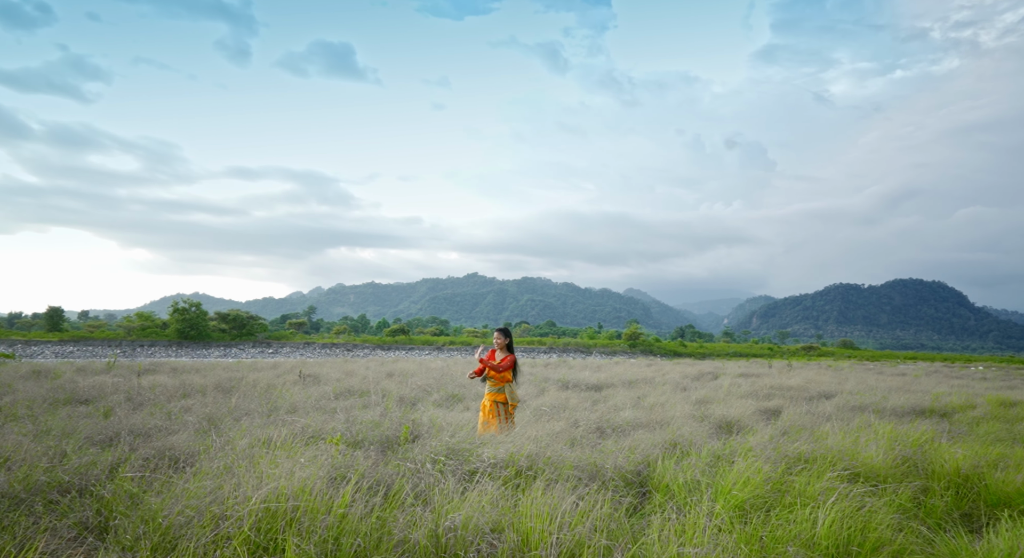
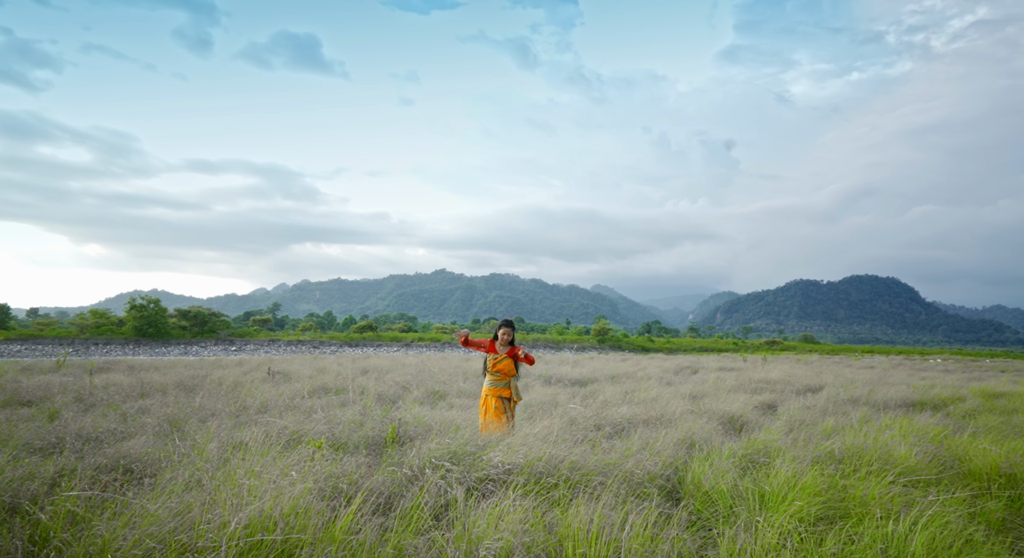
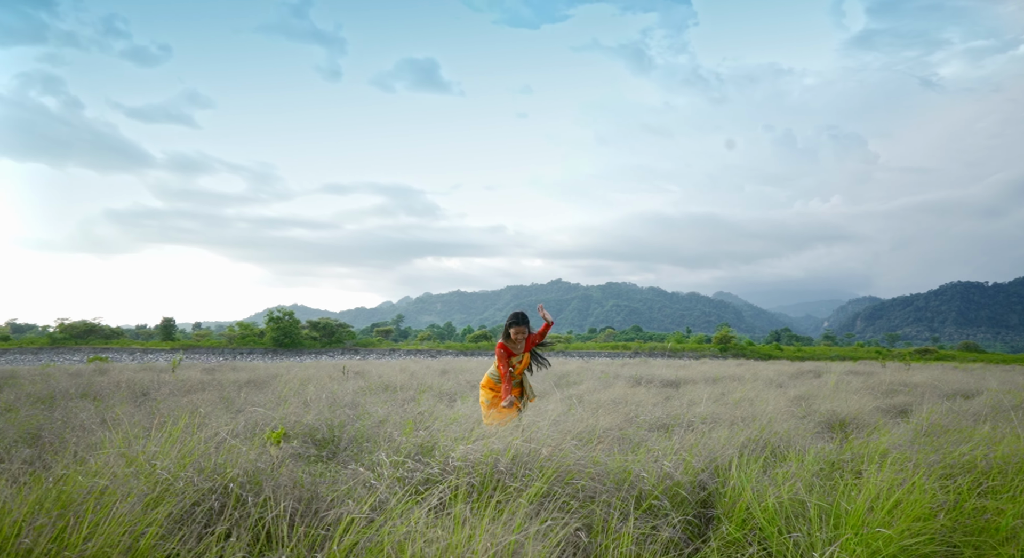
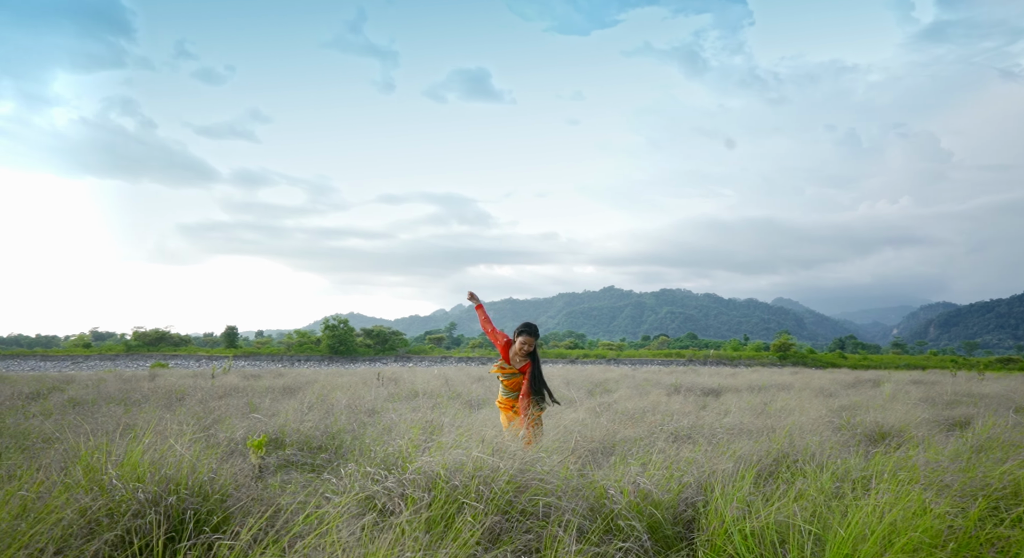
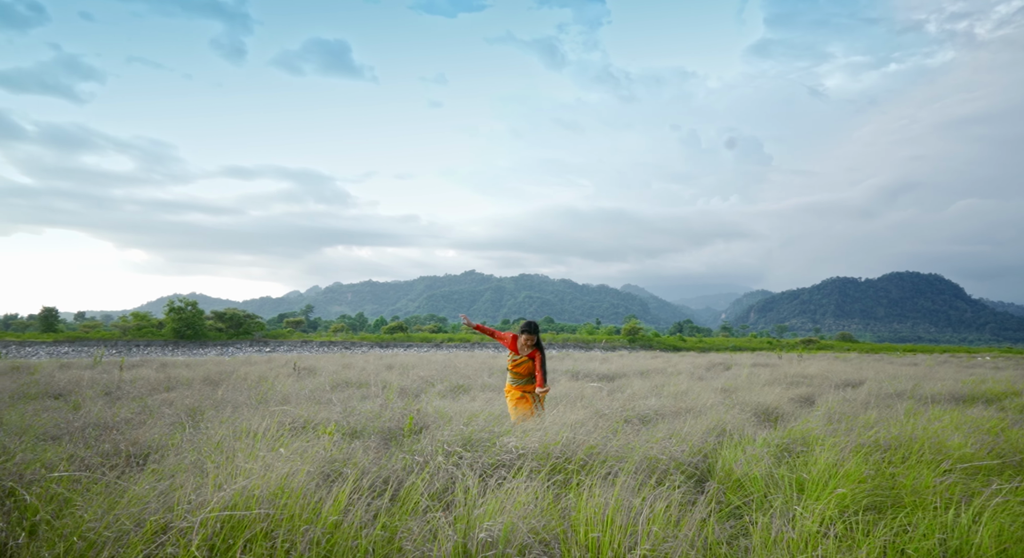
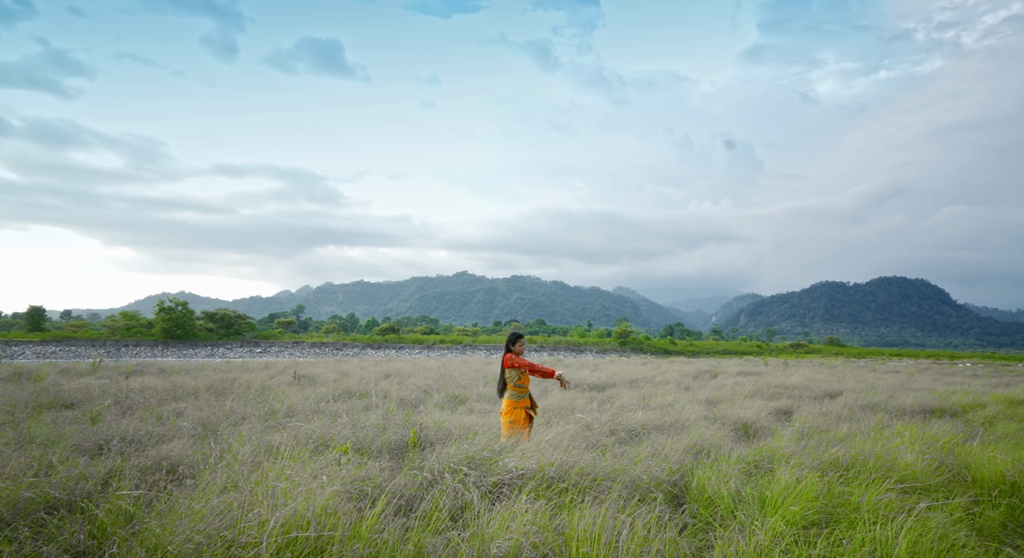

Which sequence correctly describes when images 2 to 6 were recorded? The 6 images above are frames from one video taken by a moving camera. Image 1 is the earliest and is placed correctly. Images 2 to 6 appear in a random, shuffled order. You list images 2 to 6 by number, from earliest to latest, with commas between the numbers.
6, 2, 5, 3, 4
